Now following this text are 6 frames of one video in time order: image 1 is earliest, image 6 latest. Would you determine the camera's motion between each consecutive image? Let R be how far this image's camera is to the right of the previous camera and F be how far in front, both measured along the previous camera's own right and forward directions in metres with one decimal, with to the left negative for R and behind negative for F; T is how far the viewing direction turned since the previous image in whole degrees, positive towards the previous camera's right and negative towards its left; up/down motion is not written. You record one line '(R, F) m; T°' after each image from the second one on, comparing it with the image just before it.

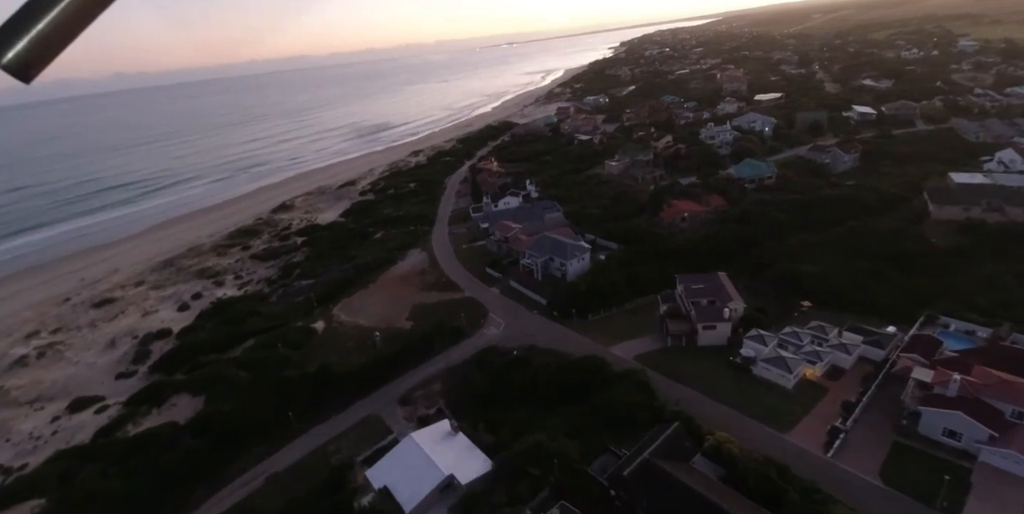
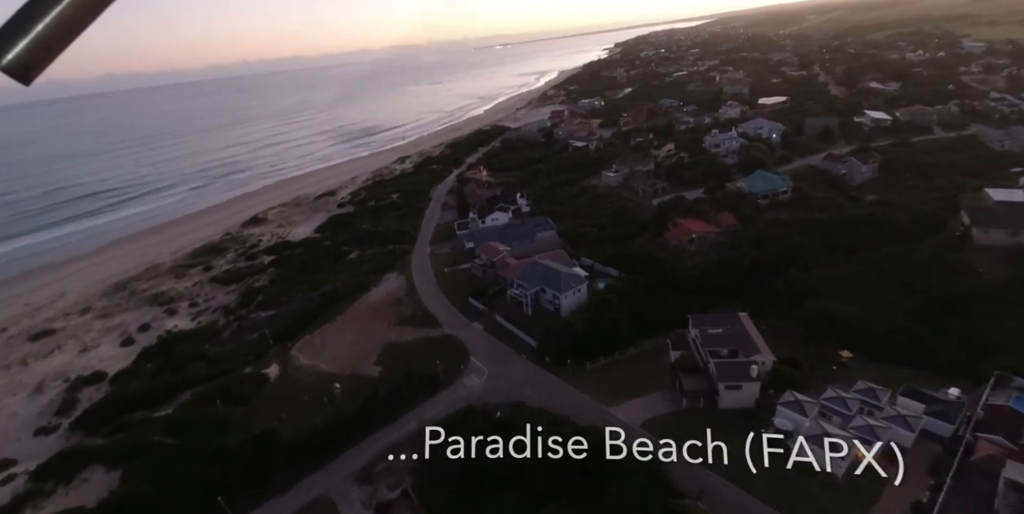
(+0.3, +2.5) m; +1°
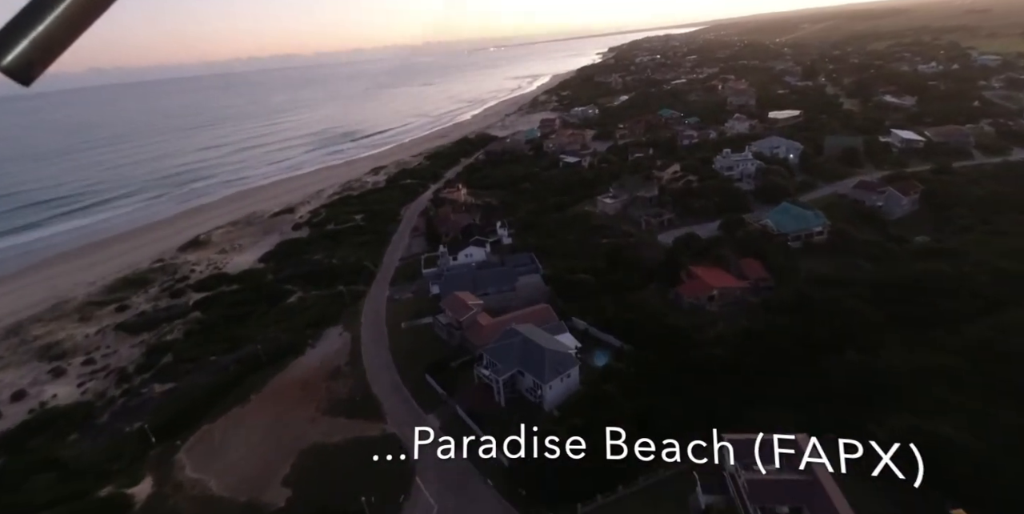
(+0.6, +4.3) m; +1°
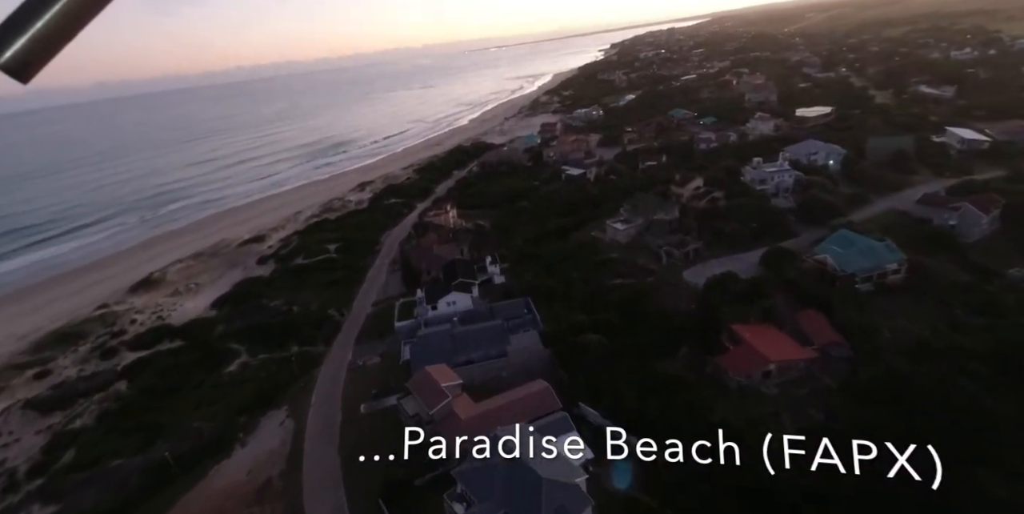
(+0.6, +3.9) m; -1°
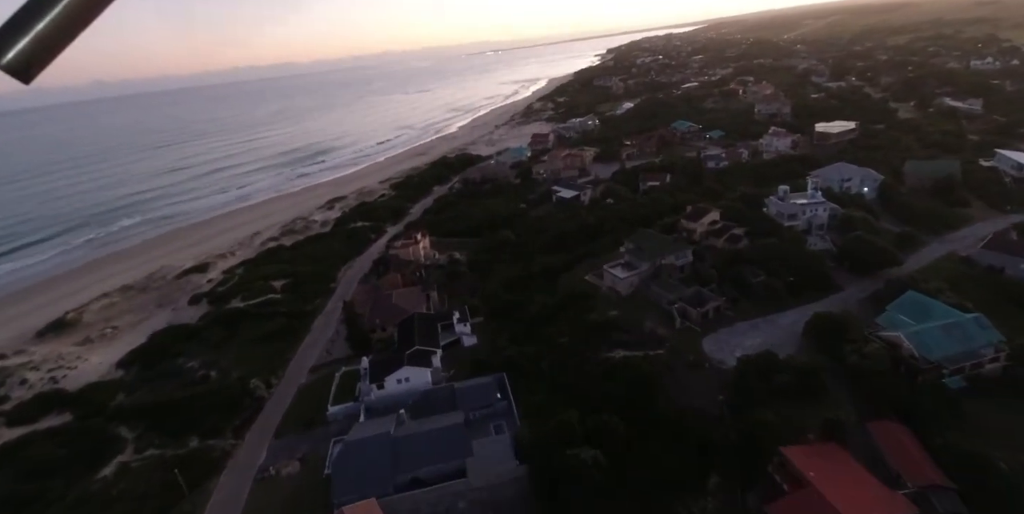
(+0.7, +3.9) m; +1°
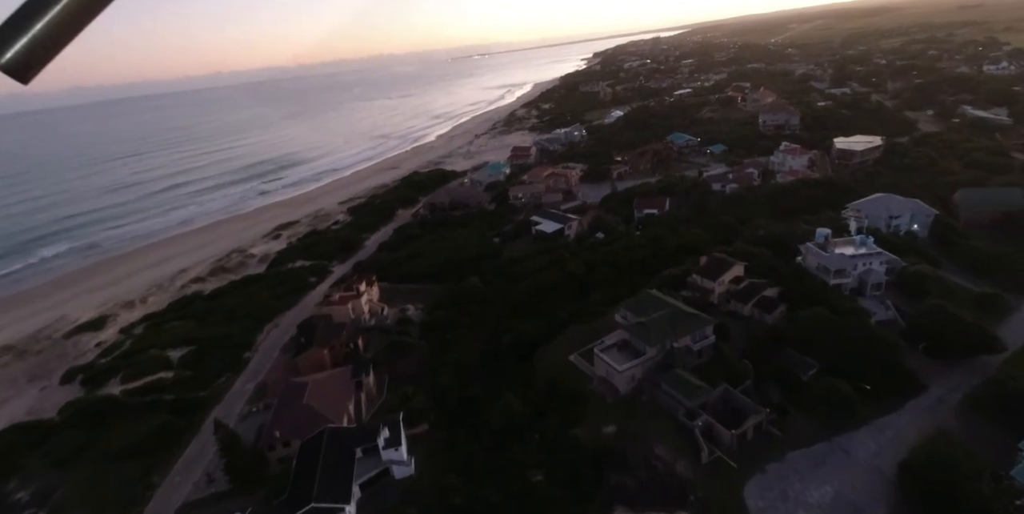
(+0.8, +4.5) m; +1°
